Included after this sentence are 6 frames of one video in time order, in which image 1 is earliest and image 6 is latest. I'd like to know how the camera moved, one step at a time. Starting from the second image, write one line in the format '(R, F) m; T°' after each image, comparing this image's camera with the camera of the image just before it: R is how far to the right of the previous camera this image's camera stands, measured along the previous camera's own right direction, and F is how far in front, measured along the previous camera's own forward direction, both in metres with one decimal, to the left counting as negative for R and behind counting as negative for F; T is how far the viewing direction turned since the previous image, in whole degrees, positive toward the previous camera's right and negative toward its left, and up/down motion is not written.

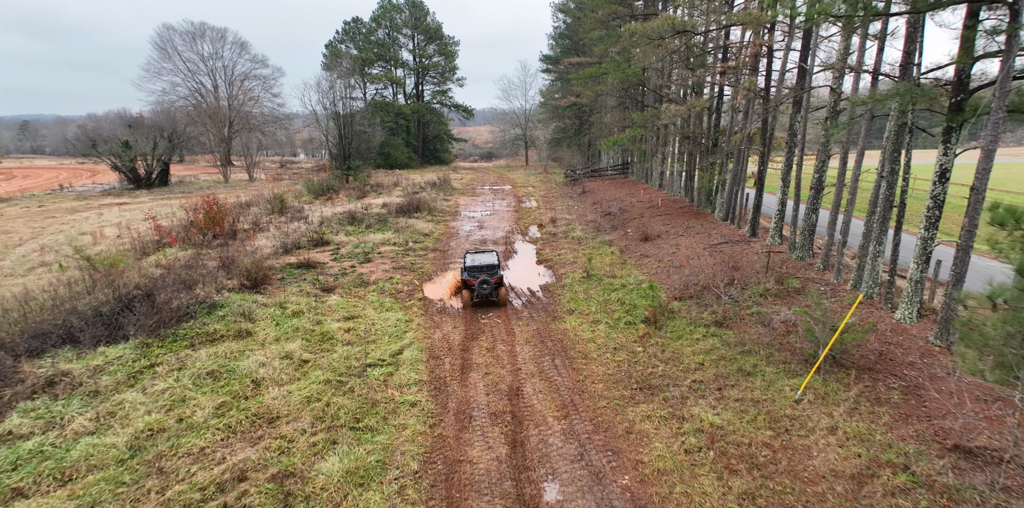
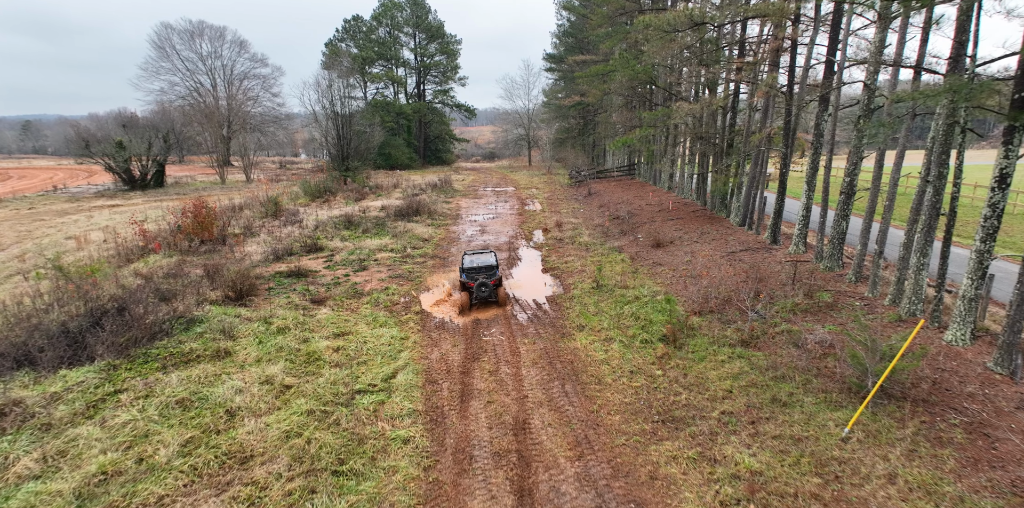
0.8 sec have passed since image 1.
(0.0, +0.9) m; 0°
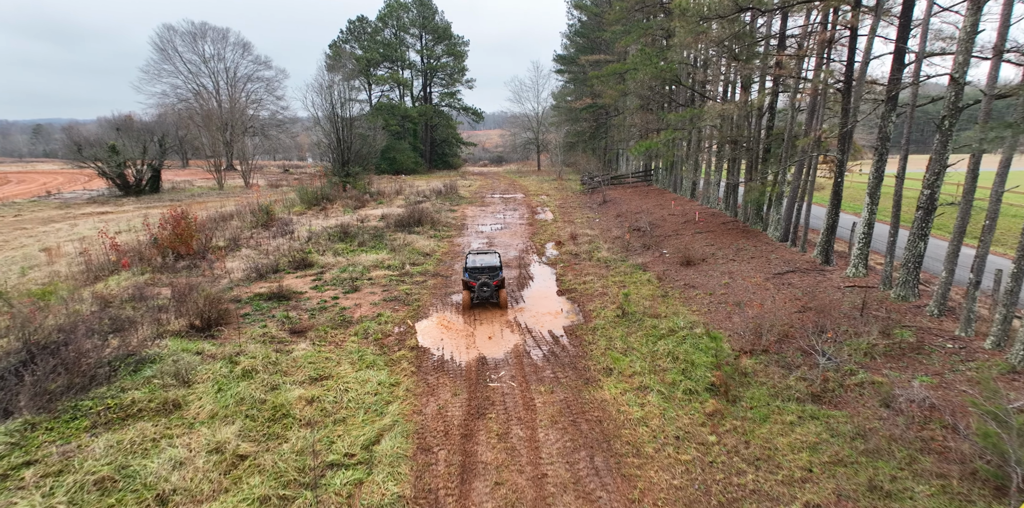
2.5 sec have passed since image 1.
(-0.1, +1.7) m; -1°
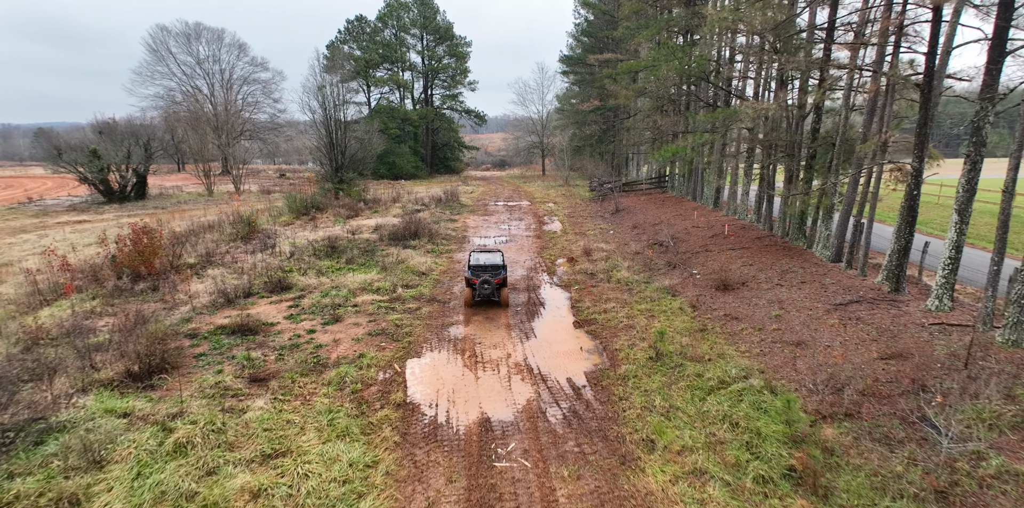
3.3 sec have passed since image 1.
(-0.1, +1.9) m; 0°
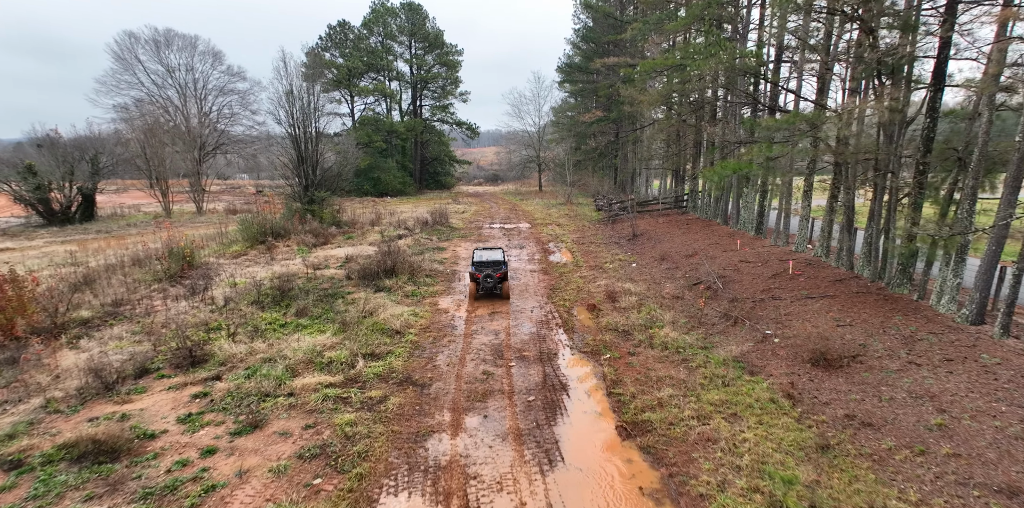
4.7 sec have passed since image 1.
(-0.2, +3.6) m; +1°
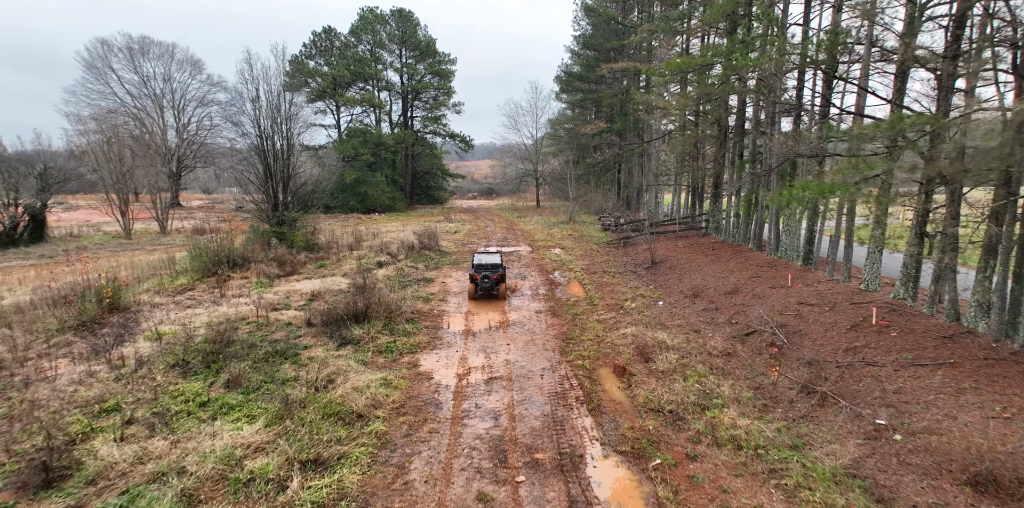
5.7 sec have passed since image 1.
(-0.1, +2.8) m; +1°
